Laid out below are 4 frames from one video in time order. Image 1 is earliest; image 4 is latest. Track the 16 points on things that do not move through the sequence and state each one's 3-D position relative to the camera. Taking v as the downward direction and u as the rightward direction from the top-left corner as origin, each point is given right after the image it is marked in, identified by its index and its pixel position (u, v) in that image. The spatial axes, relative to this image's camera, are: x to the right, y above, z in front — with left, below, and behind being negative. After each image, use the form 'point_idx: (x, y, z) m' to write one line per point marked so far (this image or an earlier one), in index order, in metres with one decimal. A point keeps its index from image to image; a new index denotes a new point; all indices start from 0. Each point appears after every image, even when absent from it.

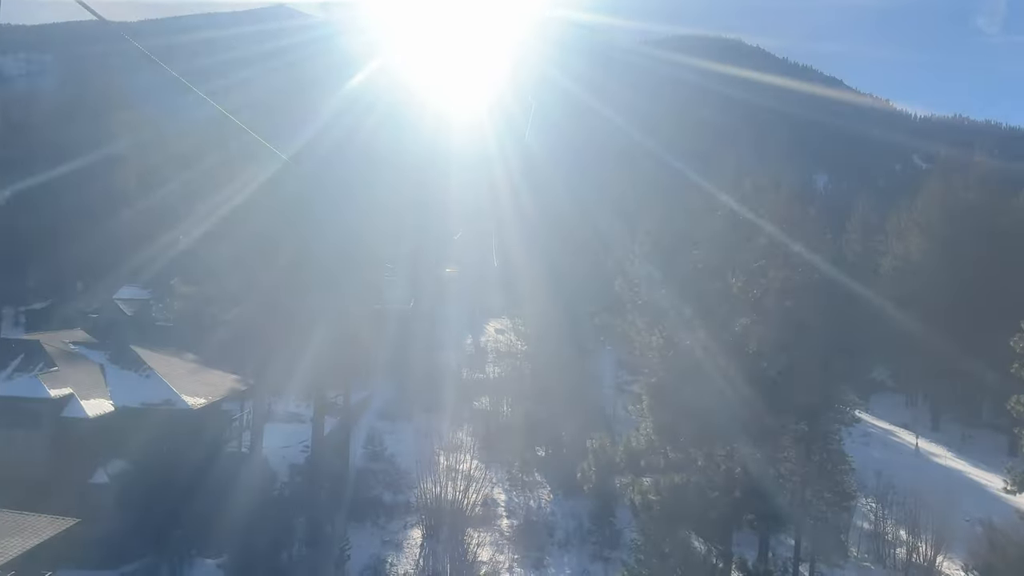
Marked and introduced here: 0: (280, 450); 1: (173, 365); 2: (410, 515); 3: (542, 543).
0: (-6.6, -4.5, +19.9) m
1: (-8.0, -1.8, +16.7) m
2: (-2.7, -6.0, +18.7) m
3: (+0.8, -6.7, +18.4) m
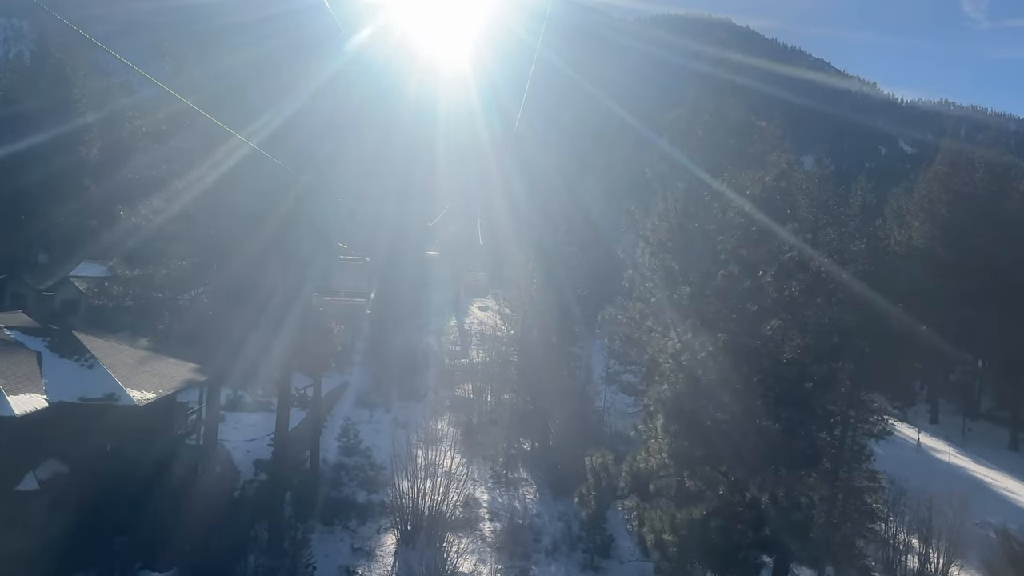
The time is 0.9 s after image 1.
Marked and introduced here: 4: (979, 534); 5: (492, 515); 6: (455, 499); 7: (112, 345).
0: (-7.0, -4.0, +18.4) m
1: (-8.3, -1.4, +15.0) m
2: (-3.1, -5.6, +17.3) m
3: (+0.3, -6.3, +17.1) m
4: (+11.3, -5.9, +17.1) m
5: (-0.5, -5.9, +18.3) m
6: (-1.4, -5.0, +16.9) m
7: (-8.5, -1.2, +15.1) m
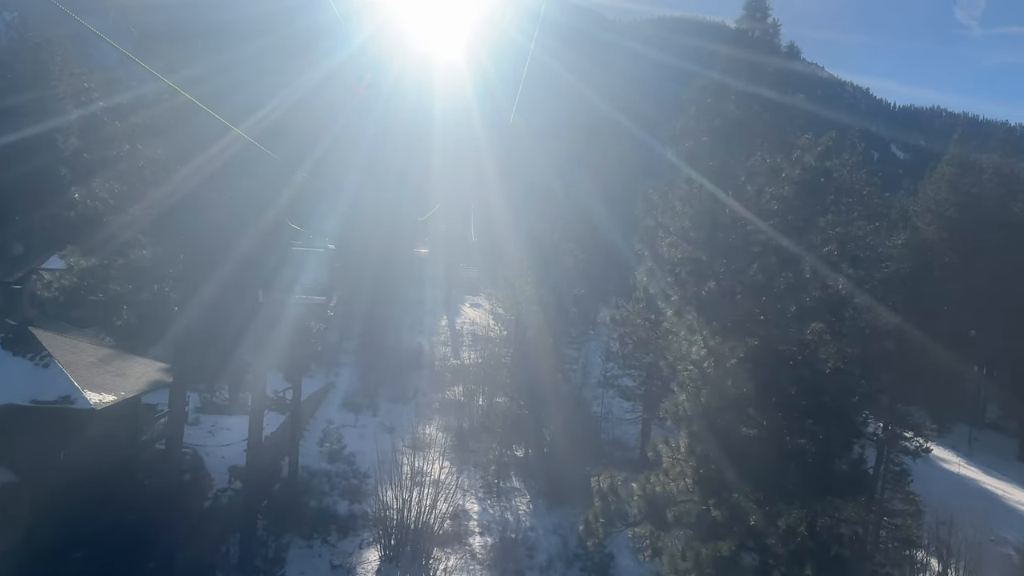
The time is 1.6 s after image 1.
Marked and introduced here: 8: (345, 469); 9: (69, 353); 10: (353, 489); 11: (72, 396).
0: (-7.2, -3.9, +17.2) m
1: (-8.4, -1.2, +13.9) m
2: (-3.3, -5.5, +16.2) m
3: (+0.1, -6.3, +16.0) m
4: (+11.1, -6.0, +16.2) m
5: (-0.7, -5.8, +17.2) m
6: (-1.5, -4.9, +15.8) m
7: (-8.6, -1.1, +14.0) m
8: (-4.4, -4.7, +18.5) m
9: (-8.3, -1.2, +13.3) m
10: (-3.9, -5.0, +17.6) m
11: (-7.4, -1.8, +12.0) m
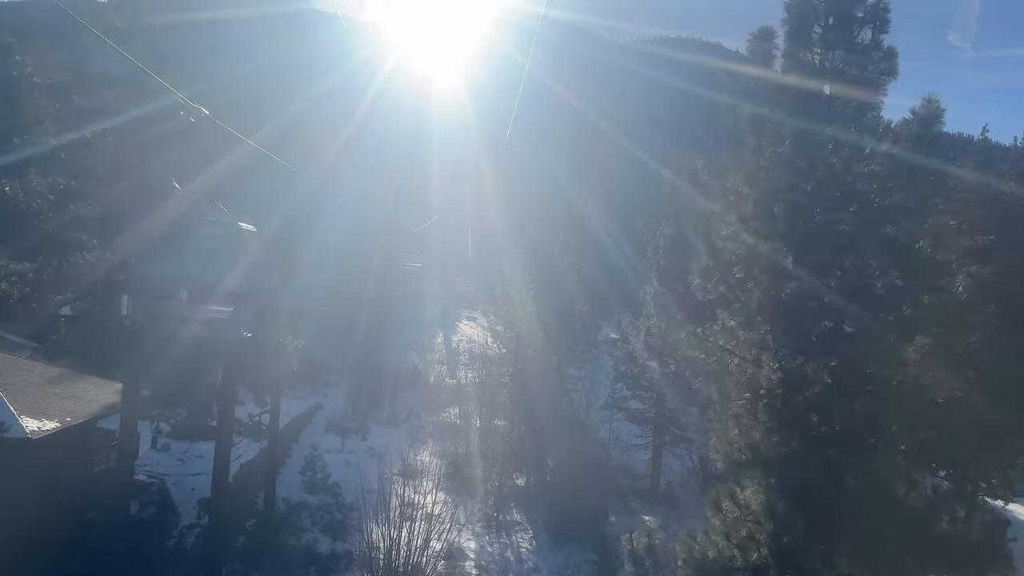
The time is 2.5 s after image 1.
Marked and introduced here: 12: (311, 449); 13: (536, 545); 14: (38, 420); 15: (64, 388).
0: (-7.1, -4.2, +15.6) m
1: (-8.4, -1.4, +12.3) m
2: (-3.3, -5.8, +14.5) m
3: (+0.2, -6.5, +14.3) m
4: (+11.1, -6.3, +14.6) m
5: (-0.7, -6.1, +15.5) m
6: (-1.5, -5.2, +14.2) m
7: (-8.6, -1.3, +12.3) m
8: (-4.3, -5.0, +16.8) m
9: (-8.3, -1.4, +11.7) m
10: (-3.9, -5.3, +15.9) m
11: (-7.4, -2.0, +10.3) m
12: (-5.6, -4.4, +19.8) m
13: (+0.6, -6.2, +17.2) m
14: (-7.2, -2.0, +10.8) m
15: (-7.8, -1.7, +12.4) m
